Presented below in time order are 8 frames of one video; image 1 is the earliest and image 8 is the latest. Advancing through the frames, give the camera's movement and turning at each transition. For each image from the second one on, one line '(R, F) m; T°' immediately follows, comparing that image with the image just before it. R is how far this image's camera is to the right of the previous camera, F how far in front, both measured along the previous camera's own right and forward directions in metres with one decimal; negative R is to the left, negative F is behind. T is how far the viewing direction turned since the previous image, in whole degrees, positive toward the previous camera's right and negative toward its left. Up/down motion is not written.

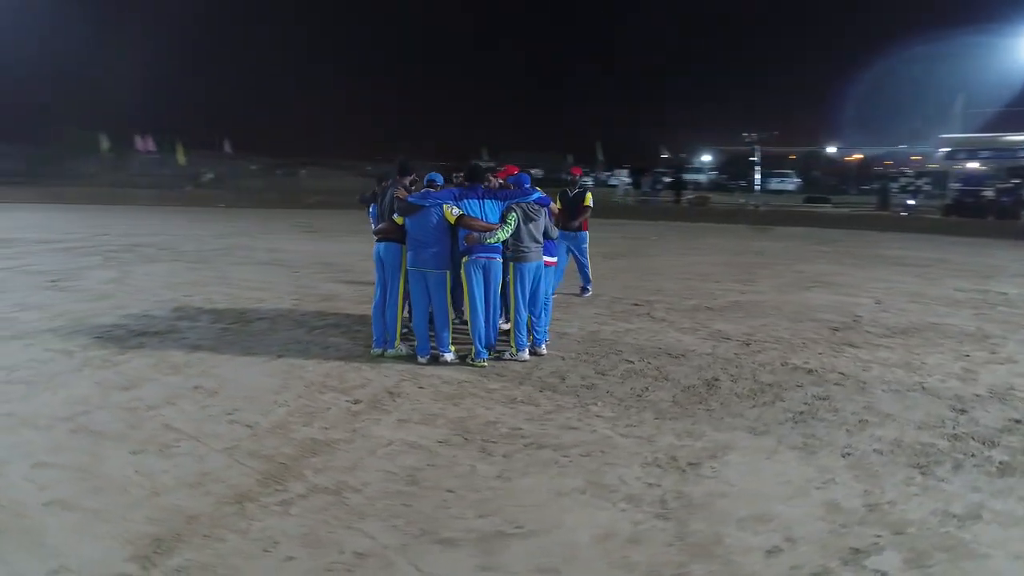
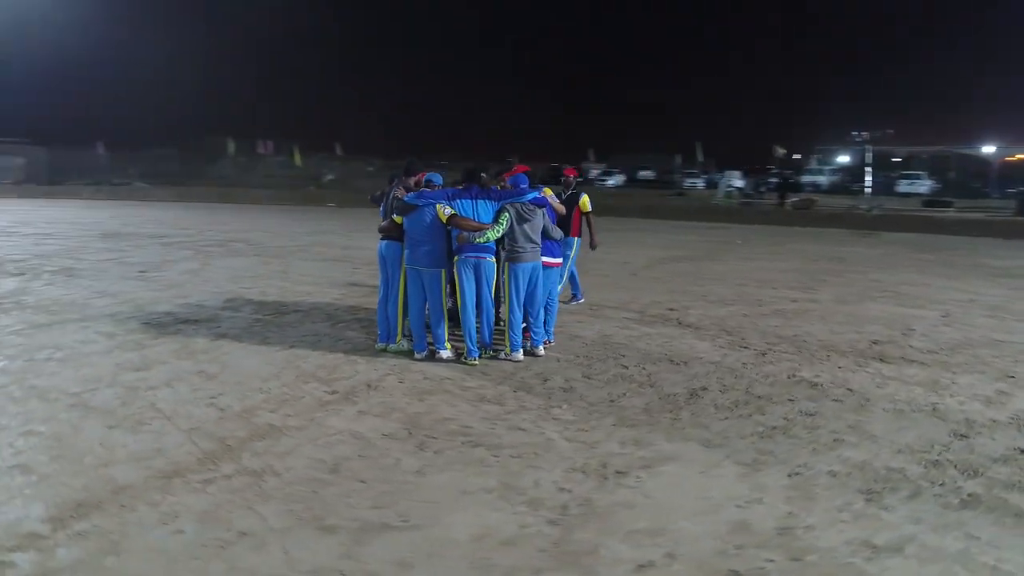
(+1.2, +0.1) m; -9°
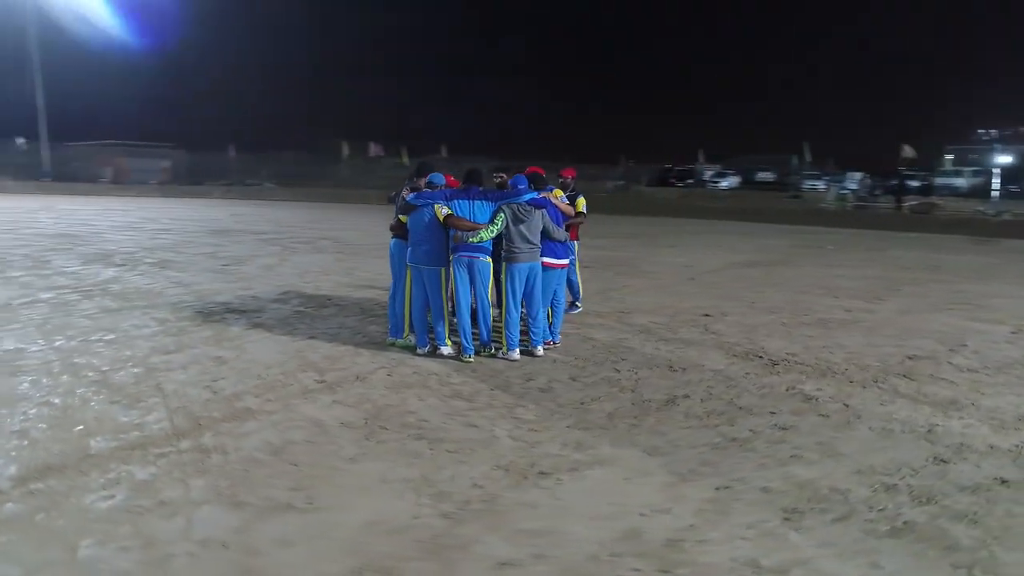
(+1.2, 0.0) m; -9°
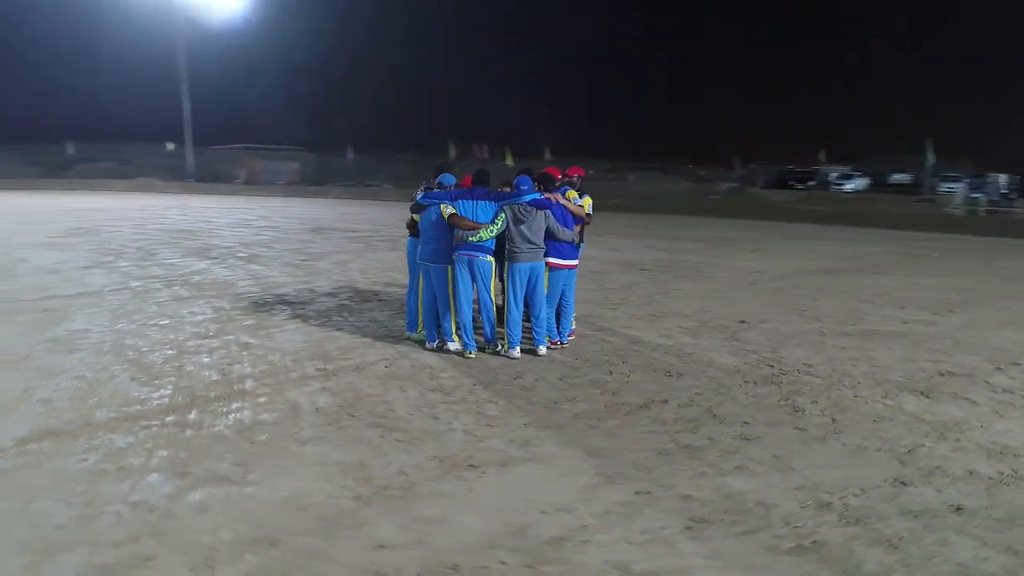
(+1.2, 0.0) m; -10°
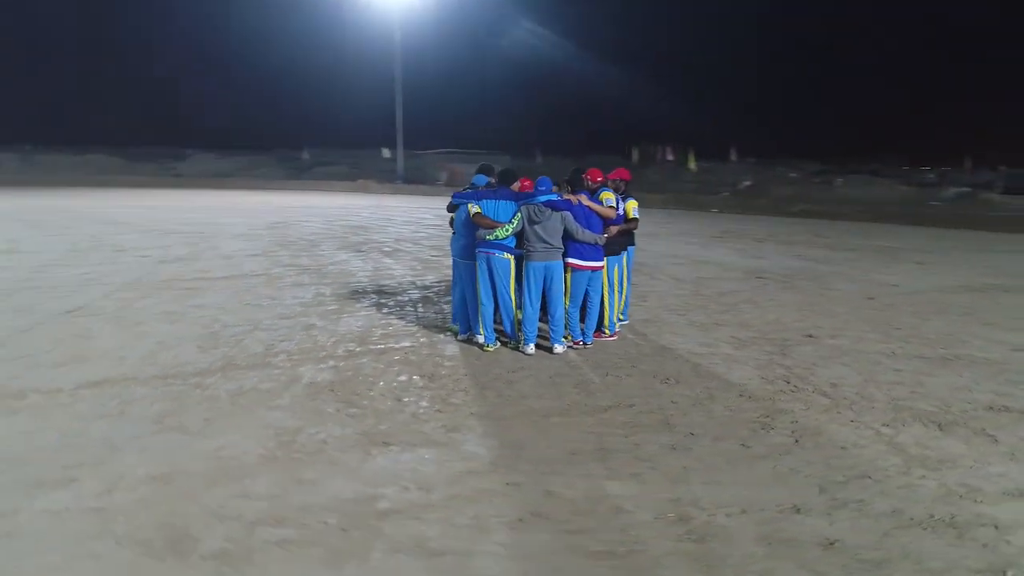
(+2.0, +0.1) m; -17°
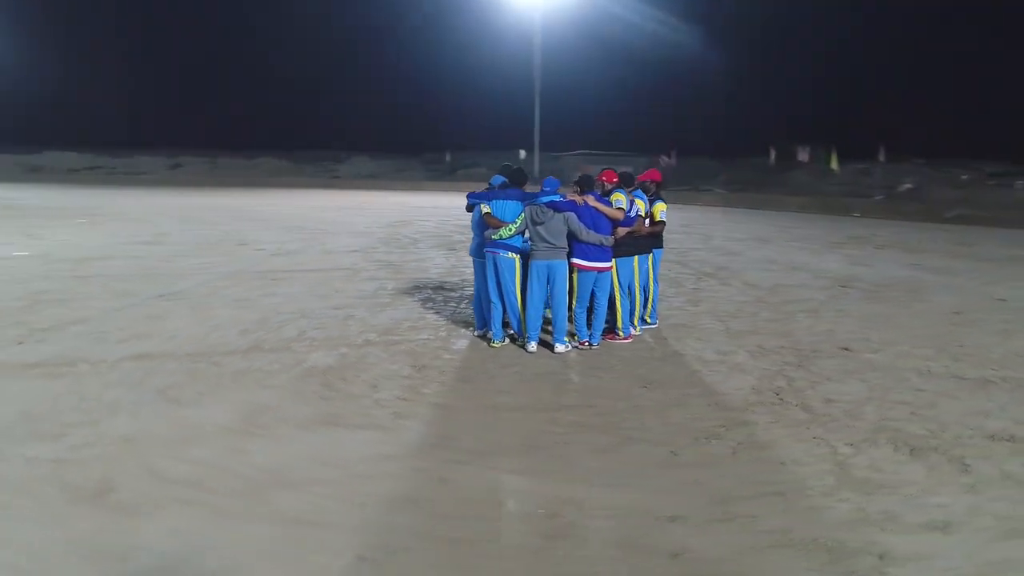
(+1.5, 0.0) m; -12°
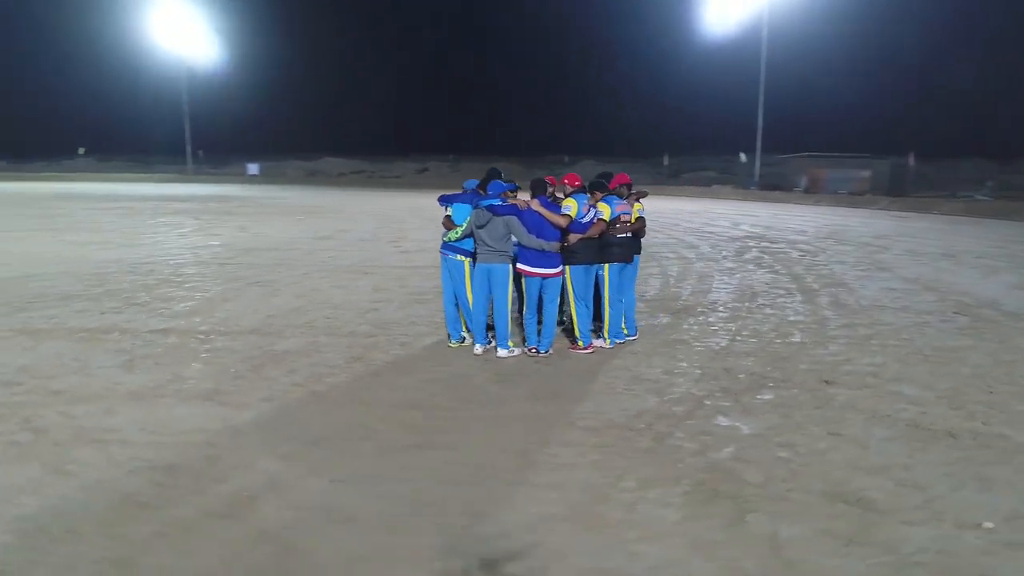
(+3.1, +0.5) m; -19°
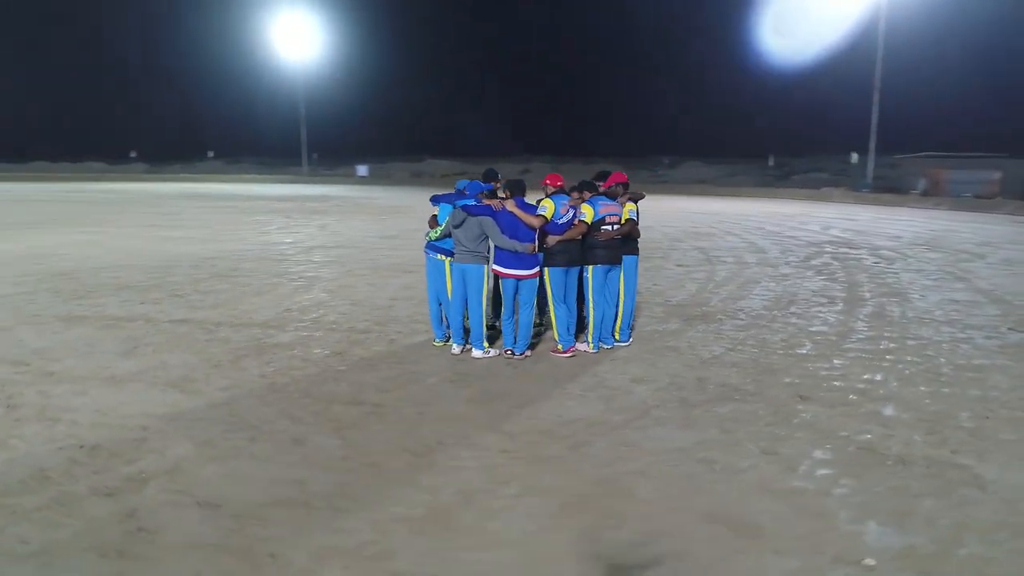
(+1.4, +0.2) m; -9°
